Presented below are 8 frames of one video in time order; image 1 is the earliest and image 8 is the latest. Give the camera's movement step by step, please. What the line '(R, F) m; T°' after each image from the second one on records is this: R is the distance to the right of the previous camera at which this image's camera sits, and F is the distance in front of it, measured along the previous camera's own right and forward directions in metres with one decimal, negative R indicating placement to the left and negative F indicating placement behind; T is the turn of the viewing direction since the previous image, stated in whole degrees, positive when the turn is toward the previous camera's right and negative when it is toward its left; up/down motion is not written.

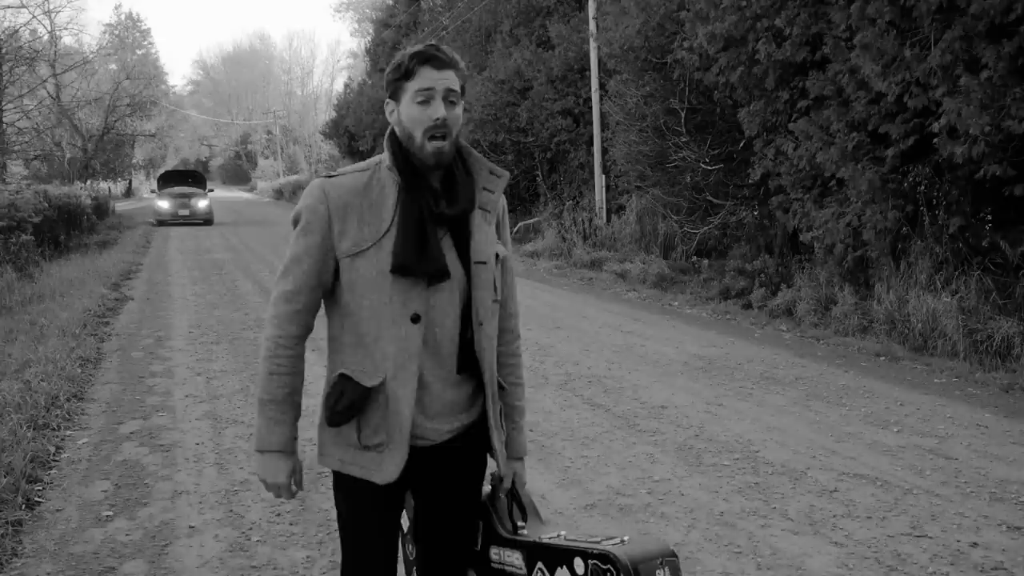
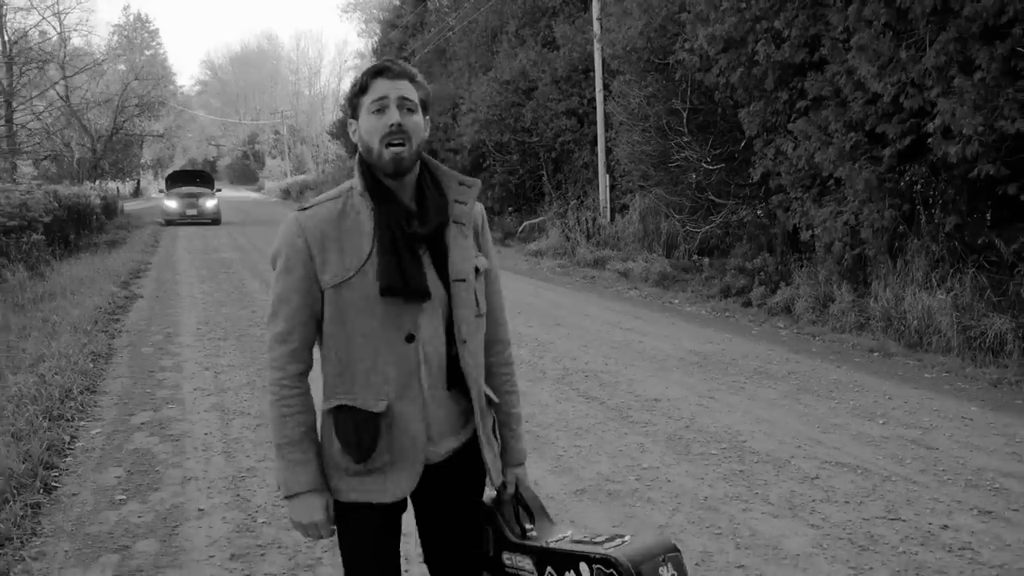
(+0.1, -0.2) m; 0°
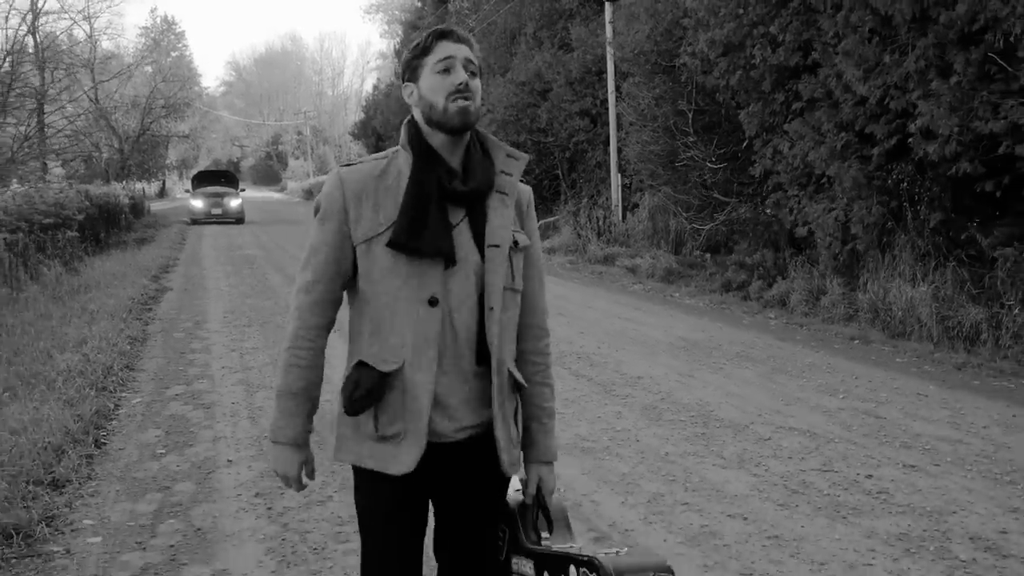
(+0.2, -0.7) m; -1°
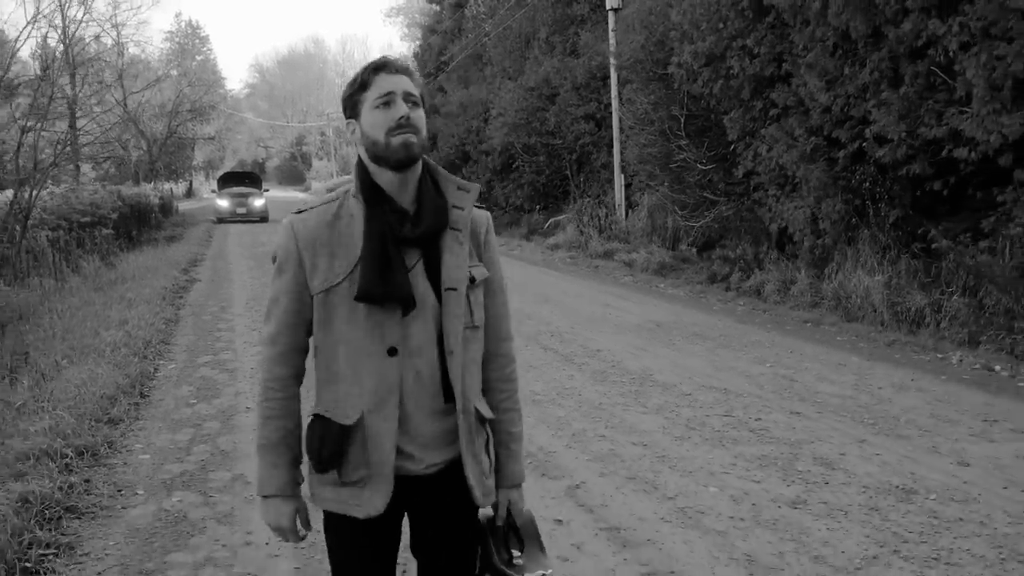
(+0.4, -1.2) m; -1°
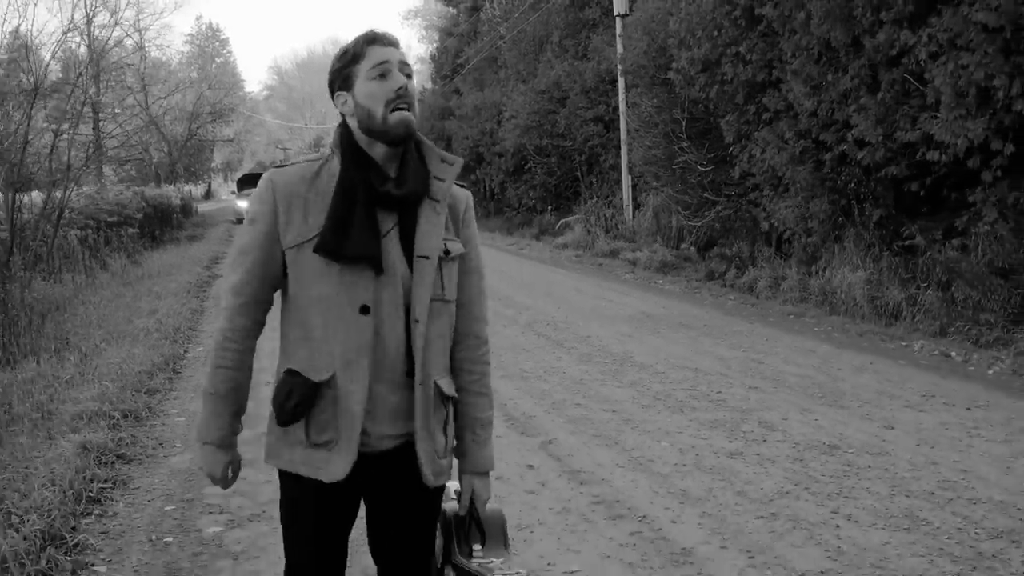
(+0.2, -0.8) m; -1°
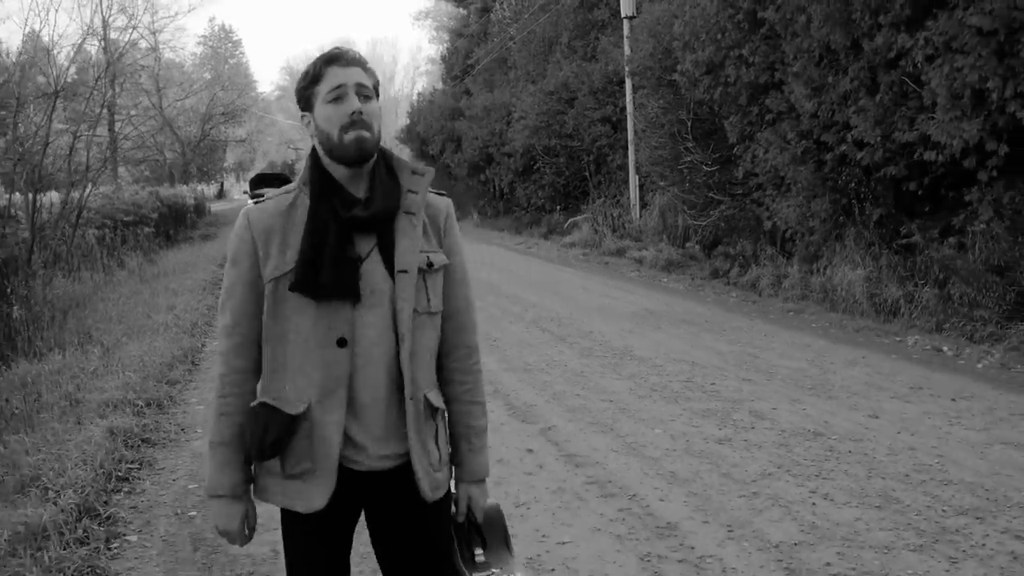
(+0.1, -0.3) m; -1°
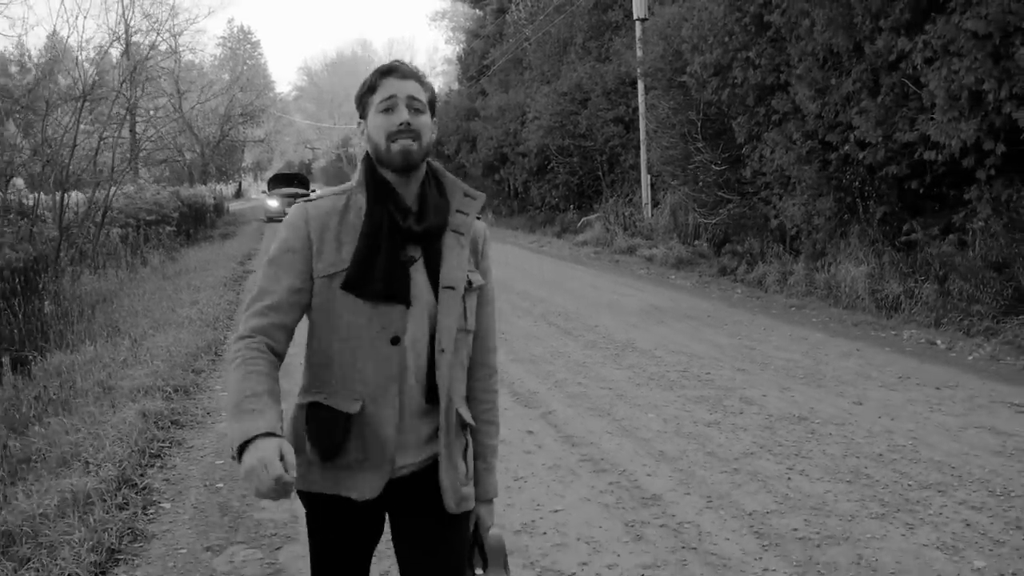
(+0.1, -0.4) m; -1°
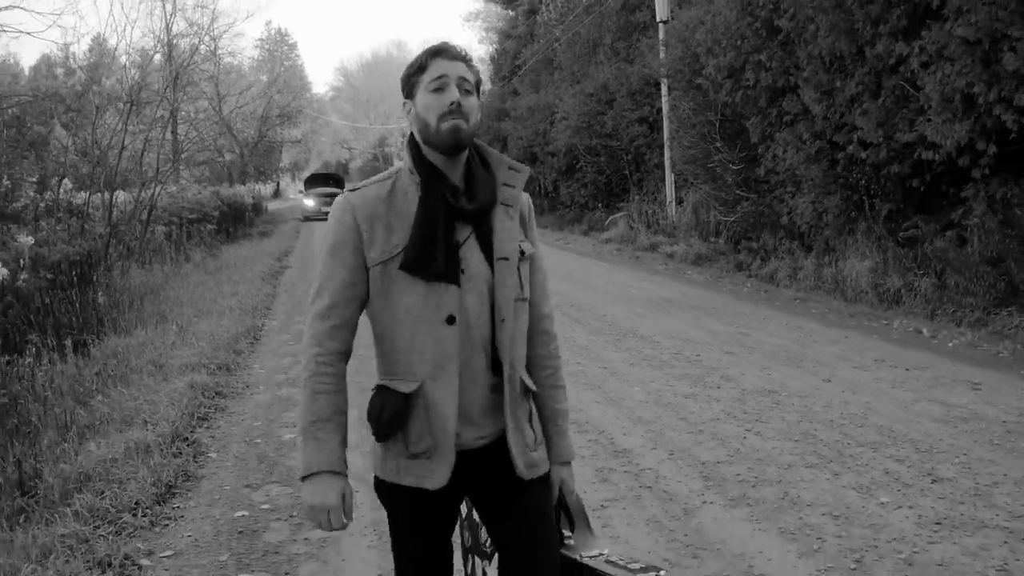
(+0.2, -0.8) m; -2°
